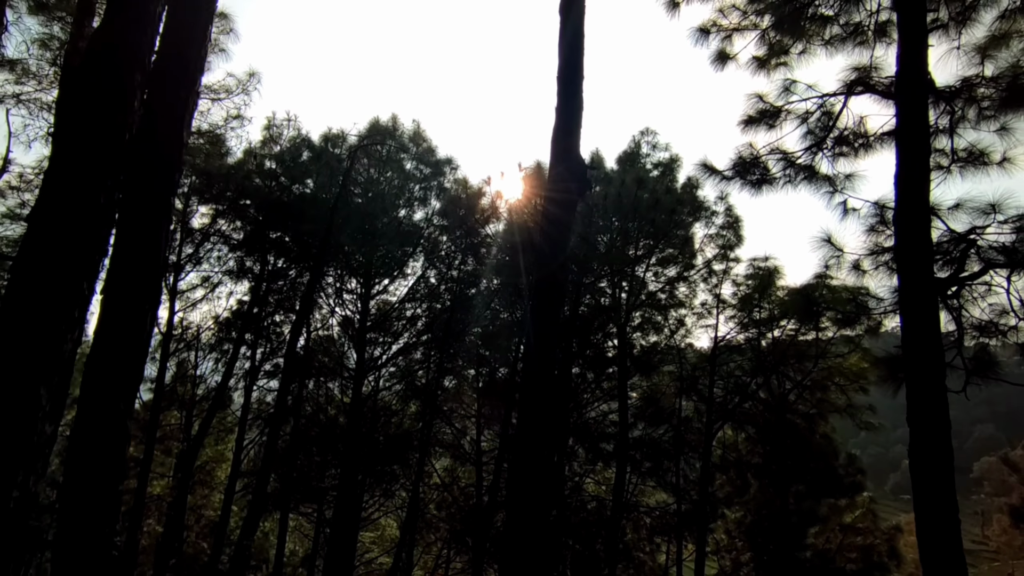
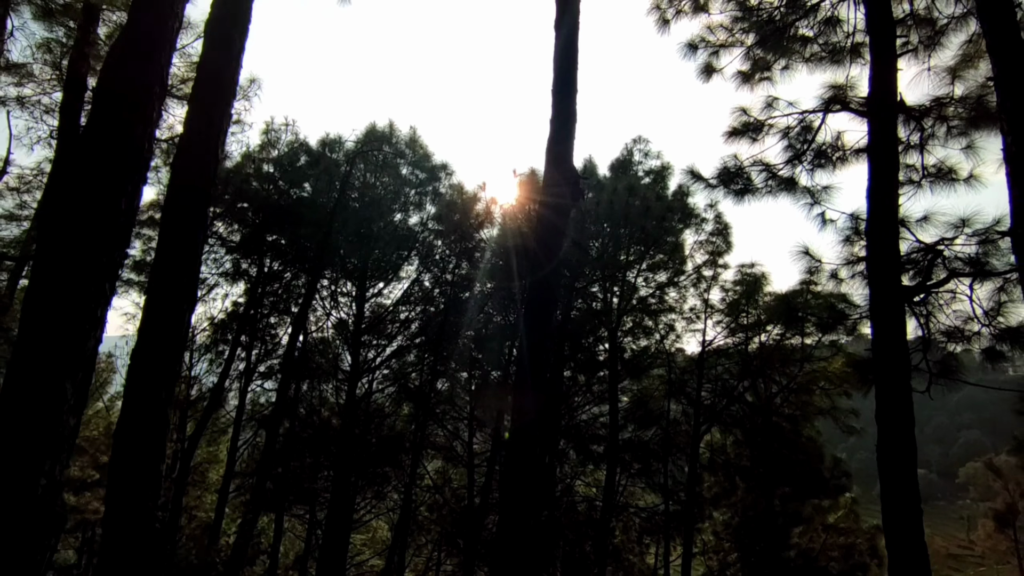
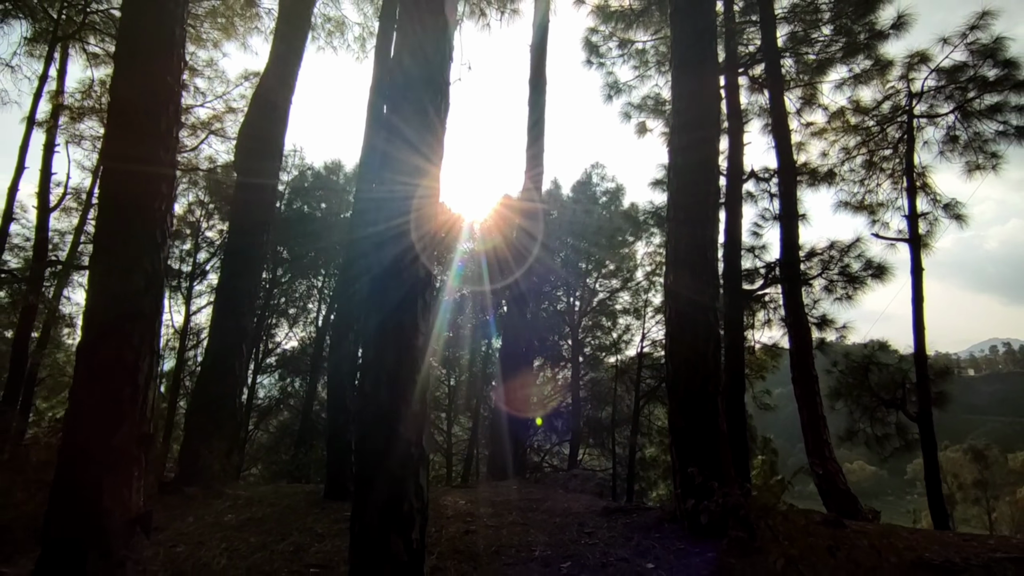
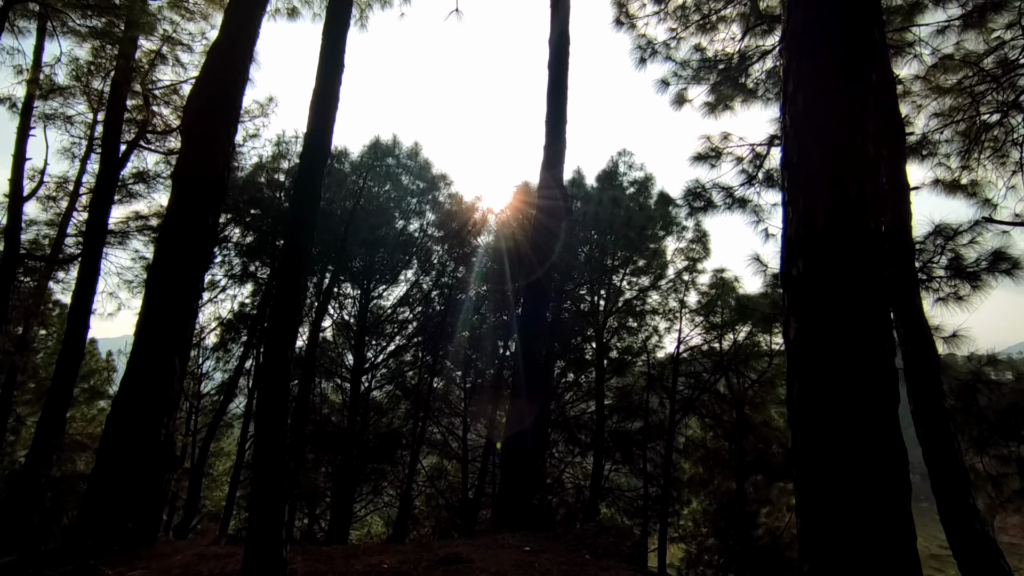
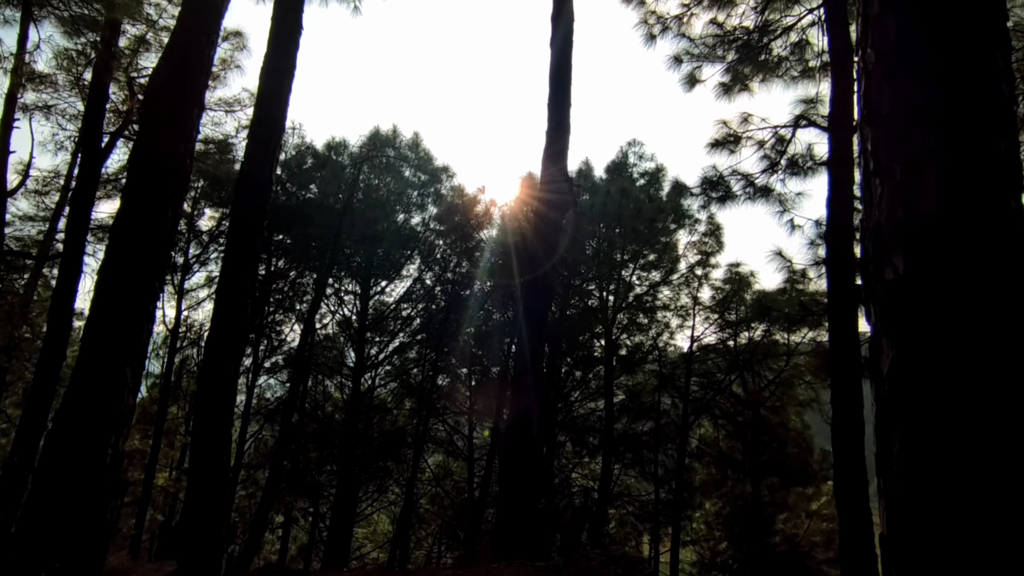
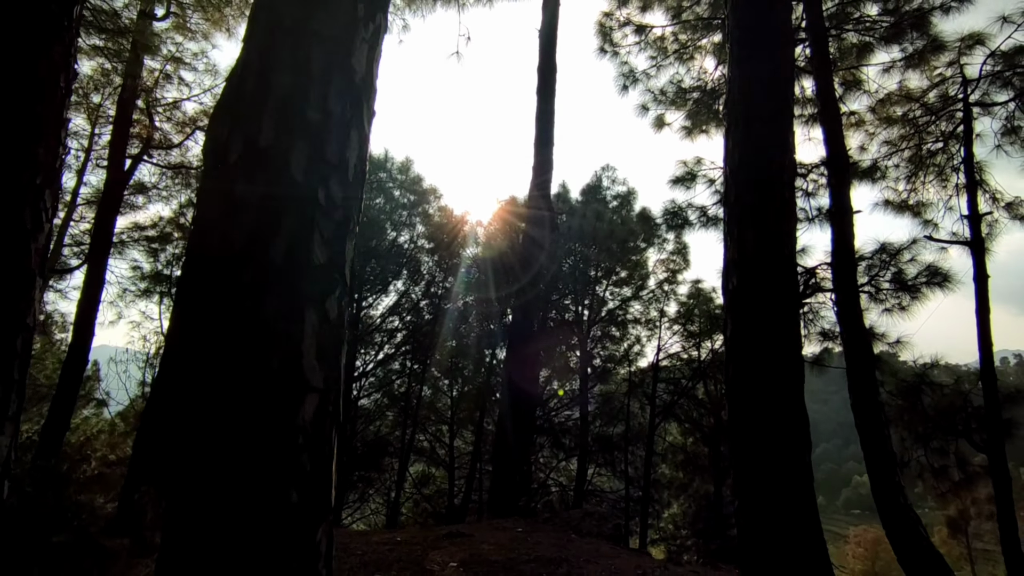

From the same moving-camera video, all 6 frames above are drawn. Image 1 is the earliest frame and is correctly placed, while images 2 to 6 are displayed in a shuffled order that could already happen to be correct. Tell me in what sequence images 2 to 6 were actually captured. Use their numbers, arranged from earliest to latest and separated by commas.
2, 5, 4, 6, 3
